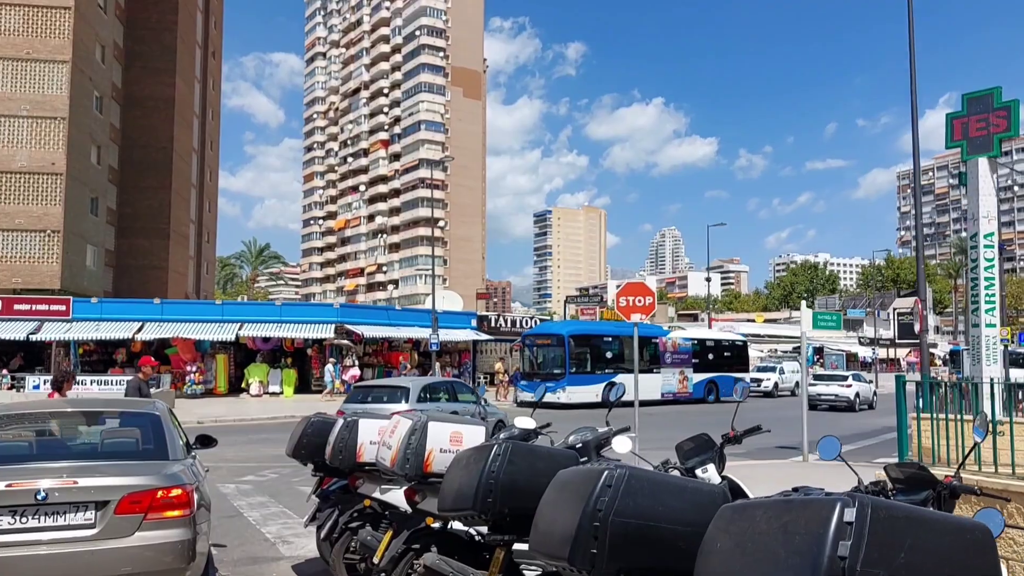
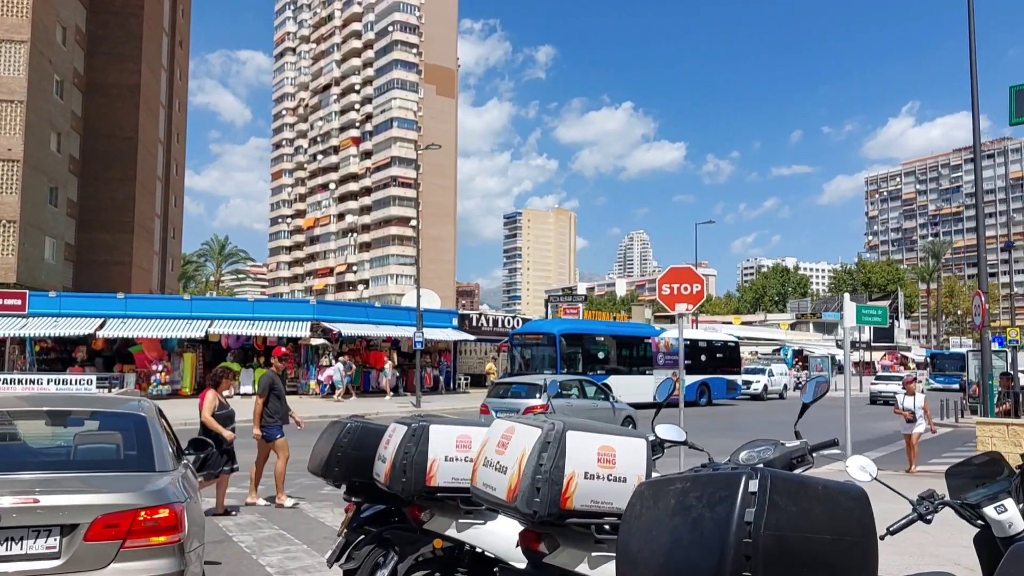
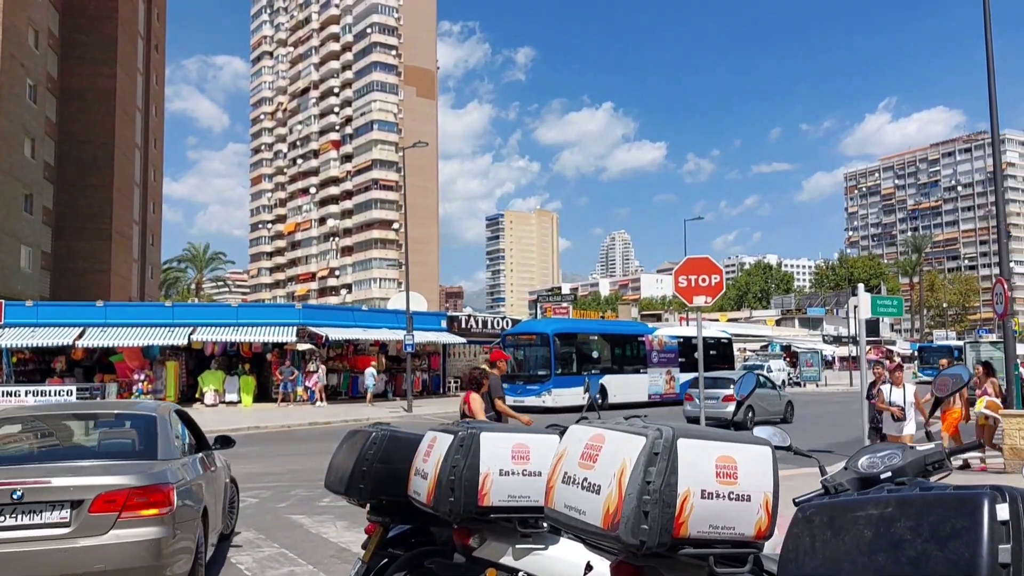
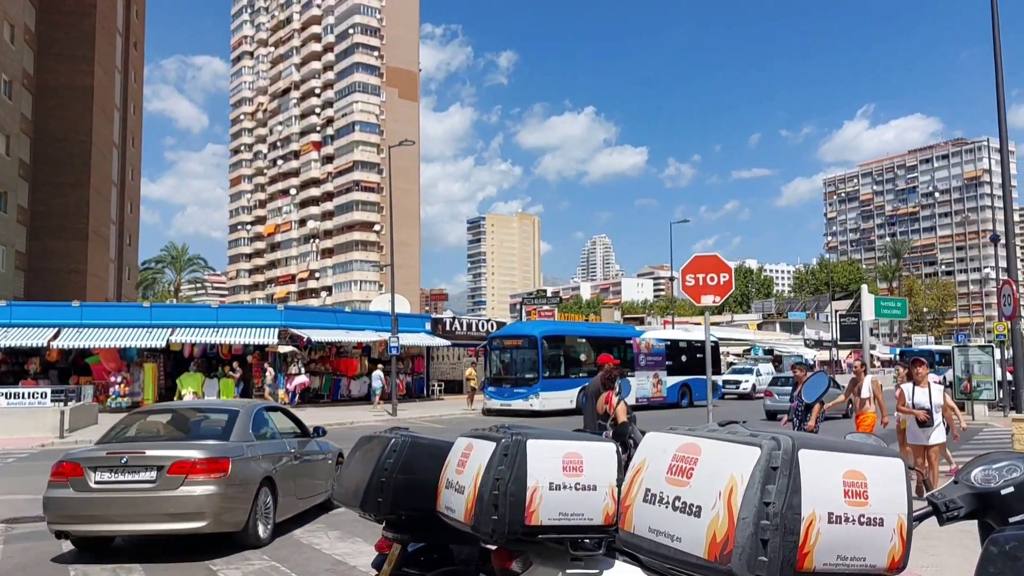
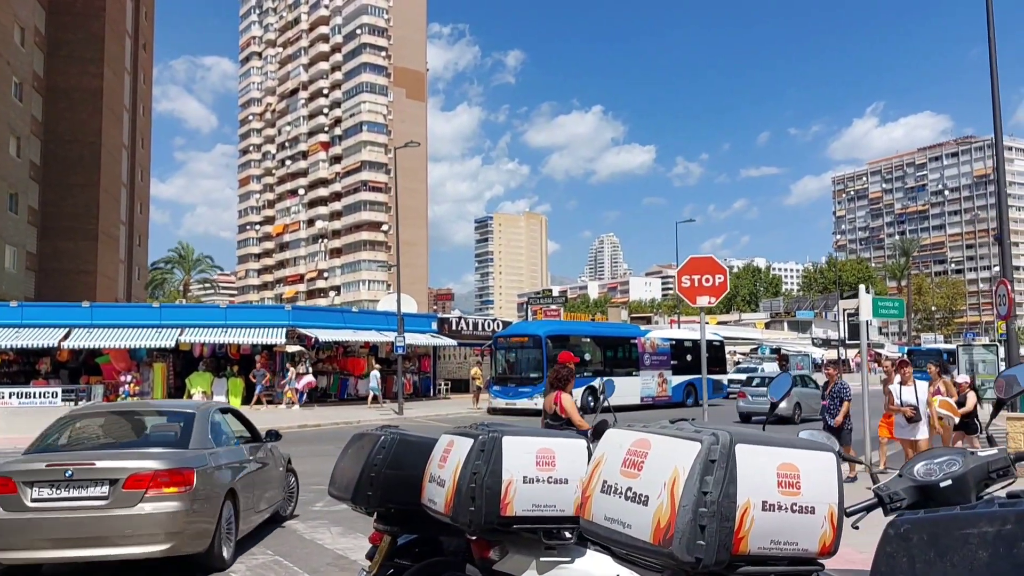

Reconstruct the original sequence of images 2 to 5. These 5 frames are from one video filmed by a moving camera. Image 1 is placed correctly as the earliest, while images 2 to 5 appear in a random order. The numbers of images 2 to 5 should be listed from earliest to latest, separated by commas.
2, 3, 5, 4
